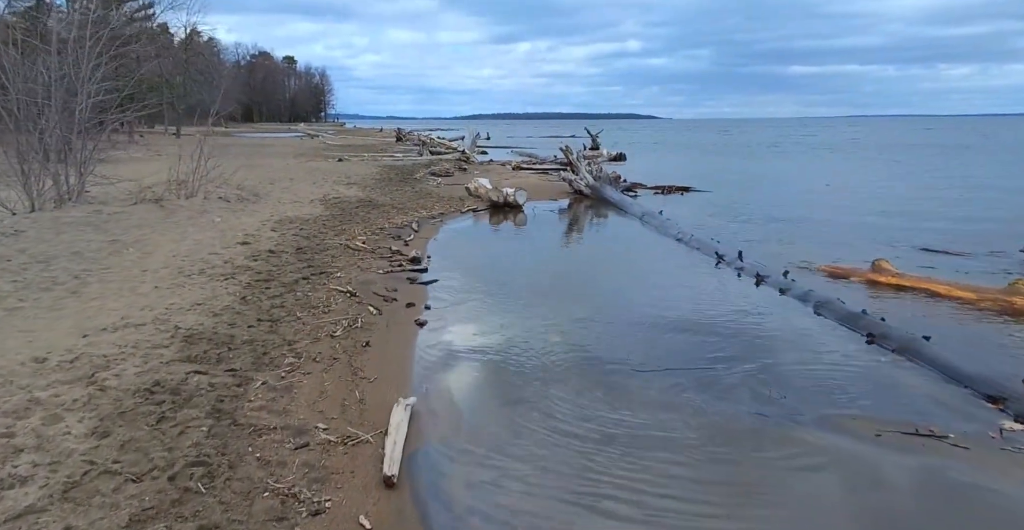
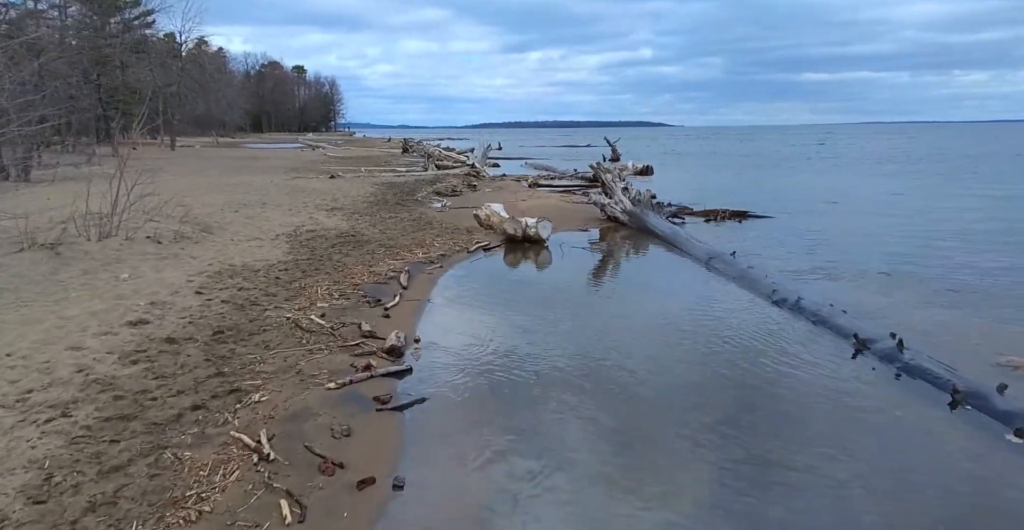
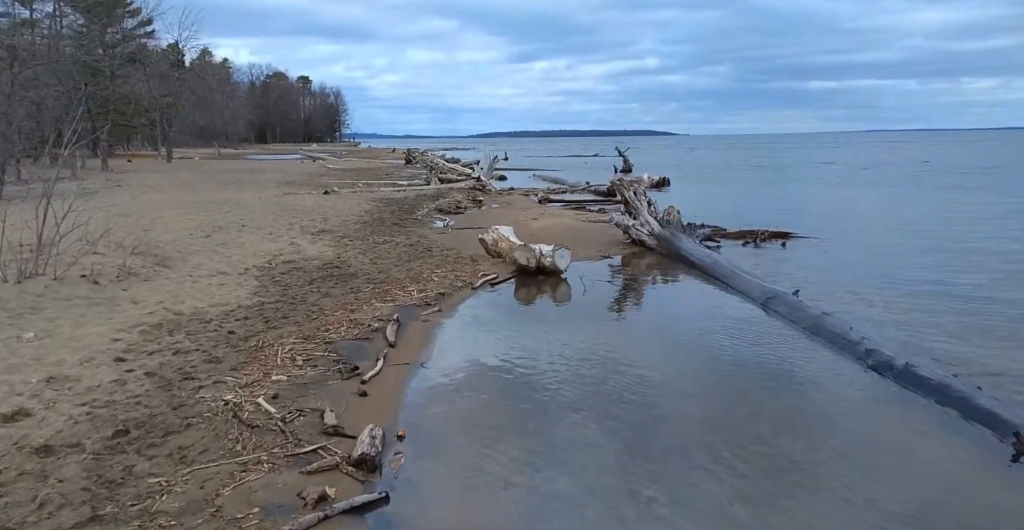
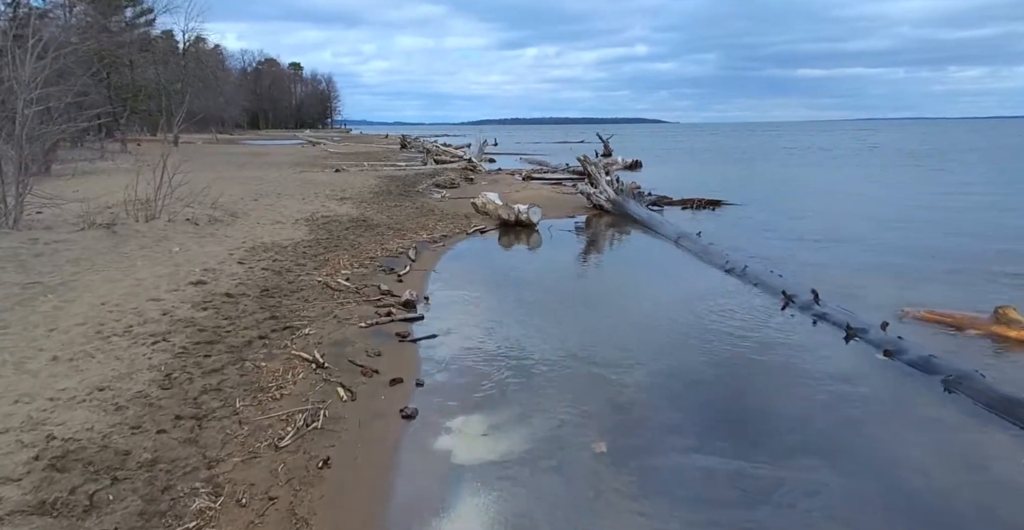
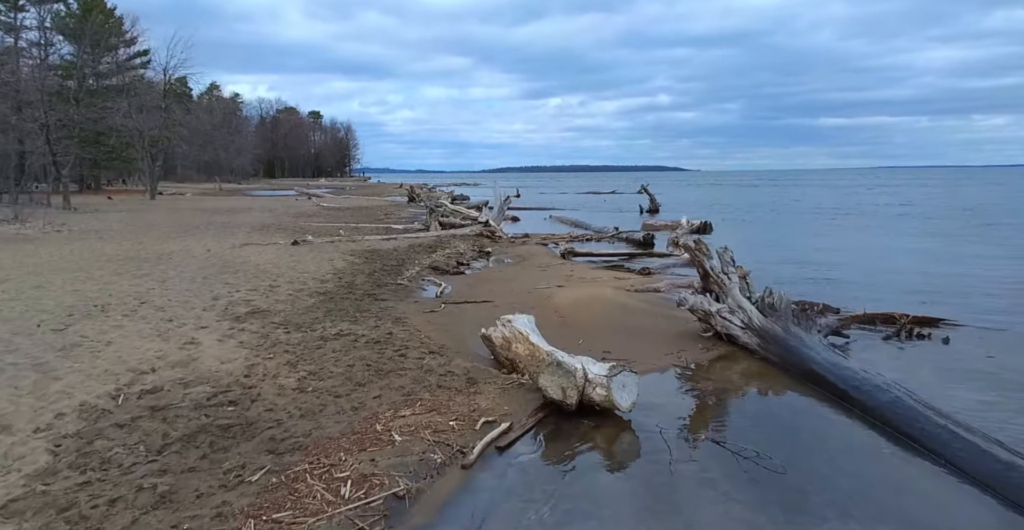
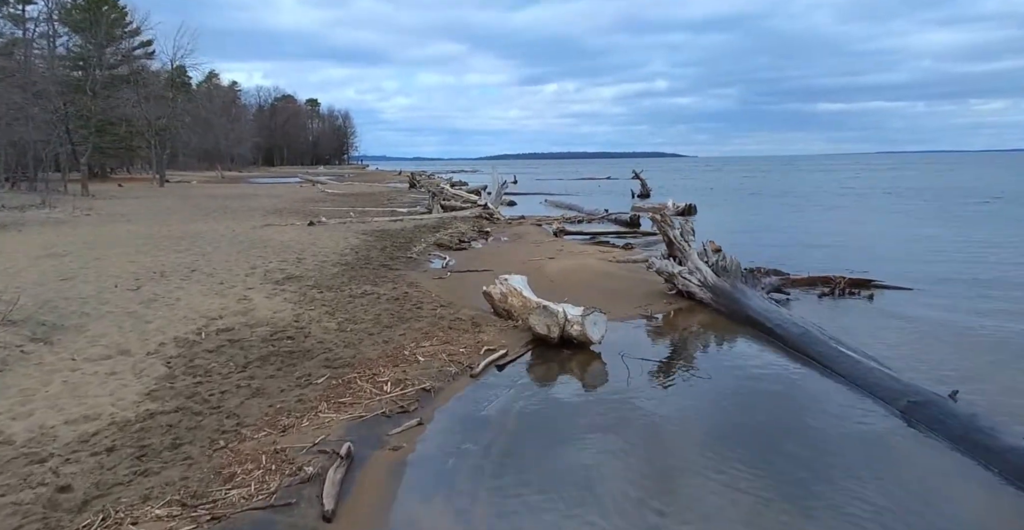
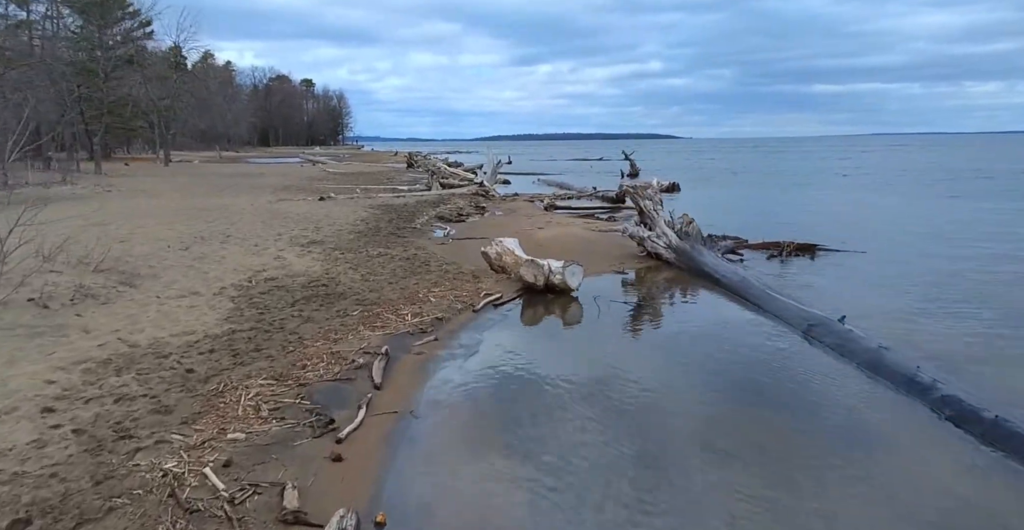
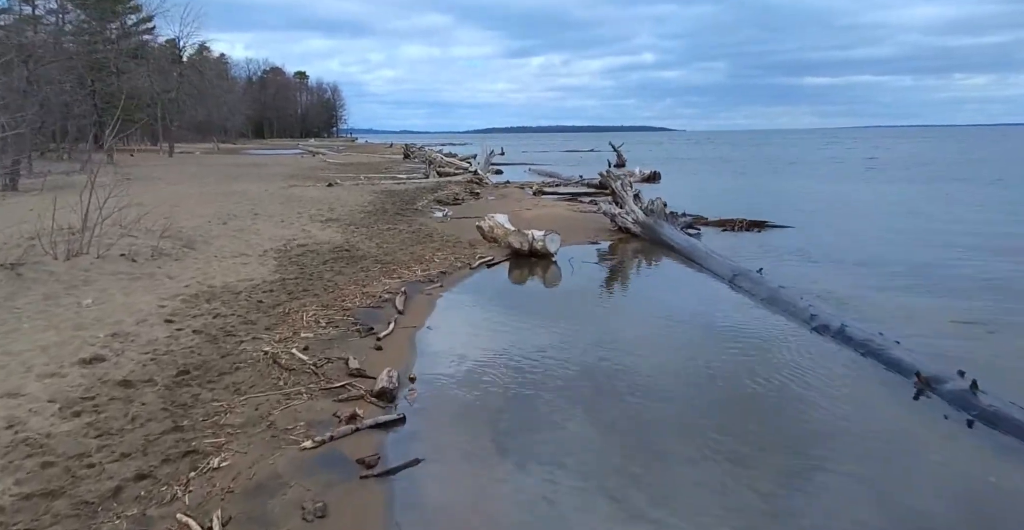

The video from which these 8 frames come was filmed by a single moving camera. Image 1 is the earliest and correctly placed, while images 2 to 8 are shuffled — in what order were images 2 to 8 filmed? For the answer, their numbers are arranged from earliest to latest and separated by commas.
4, 2, 8, 3, 7, 6, 5
